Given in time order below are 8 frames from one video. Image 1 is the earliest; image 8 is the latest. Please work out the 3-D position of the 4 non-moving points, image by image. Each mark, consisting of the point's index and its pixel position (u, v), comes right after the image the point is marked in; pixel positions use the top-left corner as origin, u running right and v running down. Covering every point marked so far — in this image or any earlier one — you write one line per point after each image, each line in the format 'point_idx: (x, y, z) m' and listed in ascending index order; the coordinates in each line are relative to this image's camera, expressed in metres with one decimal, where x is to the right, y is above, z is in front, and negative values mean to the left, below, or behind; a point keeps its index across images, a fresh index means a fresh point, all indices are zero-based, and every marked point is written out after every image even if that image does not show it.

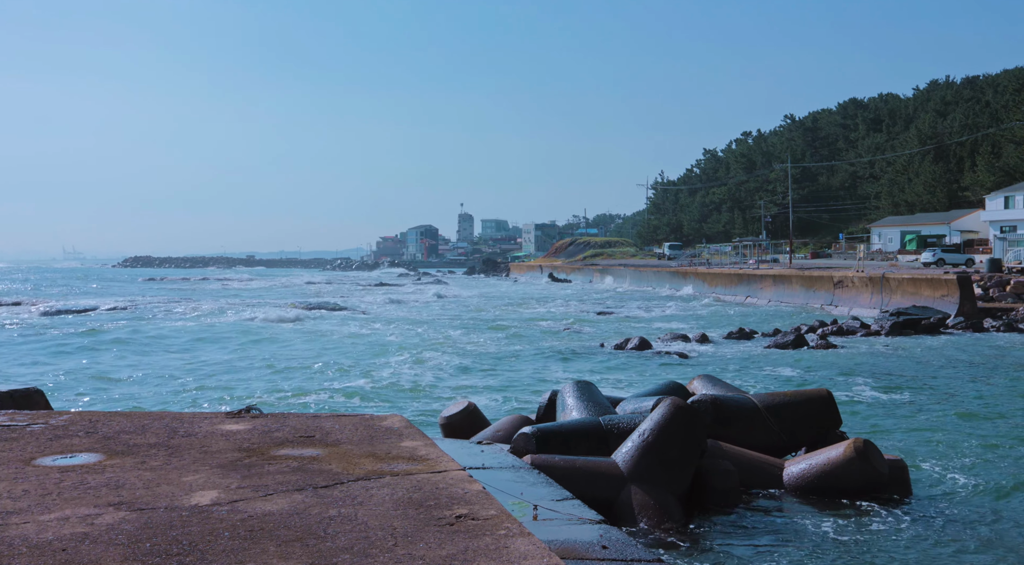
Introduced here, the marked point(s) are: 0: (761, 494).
0: (+2.1, -1.8, +7.9) m
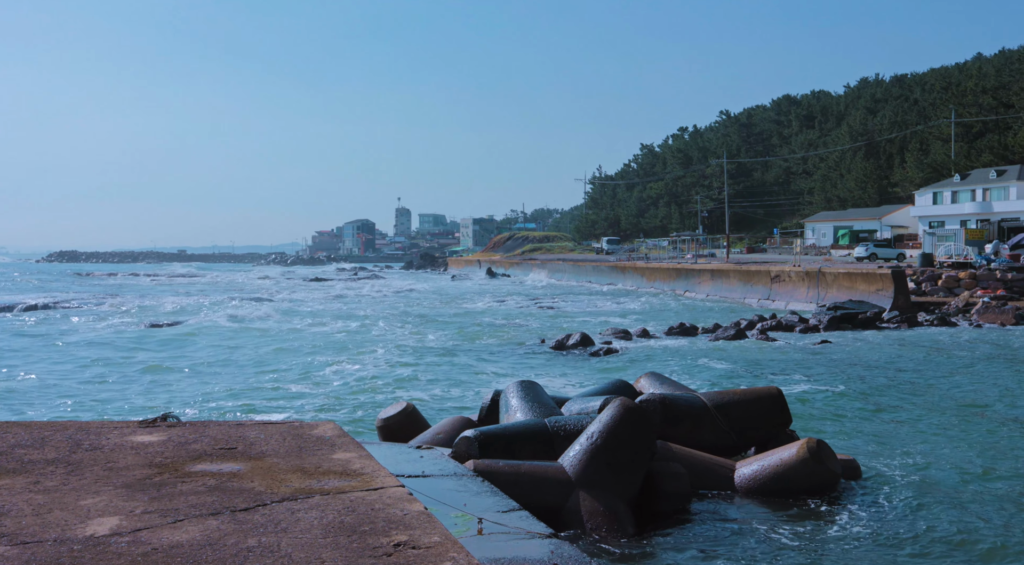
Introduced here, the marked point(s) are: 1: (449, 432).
0: (+1.6, -1.7, +7.7) m
1: (-0.6, -1.4, +8.8) m
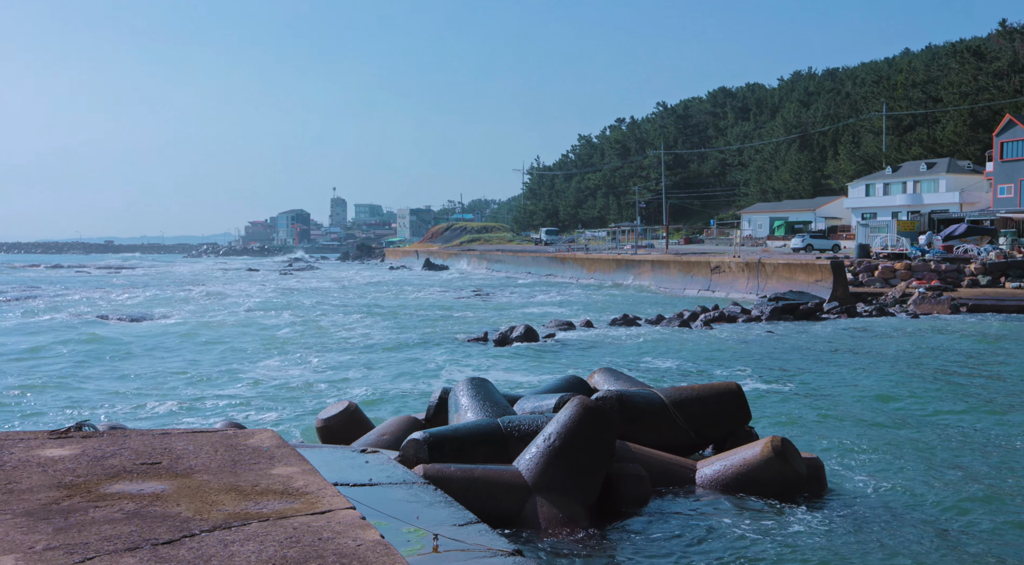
0: (+1.3, -1.7, +7.3) m
1: (-1.0, -1.3, +8.3) m
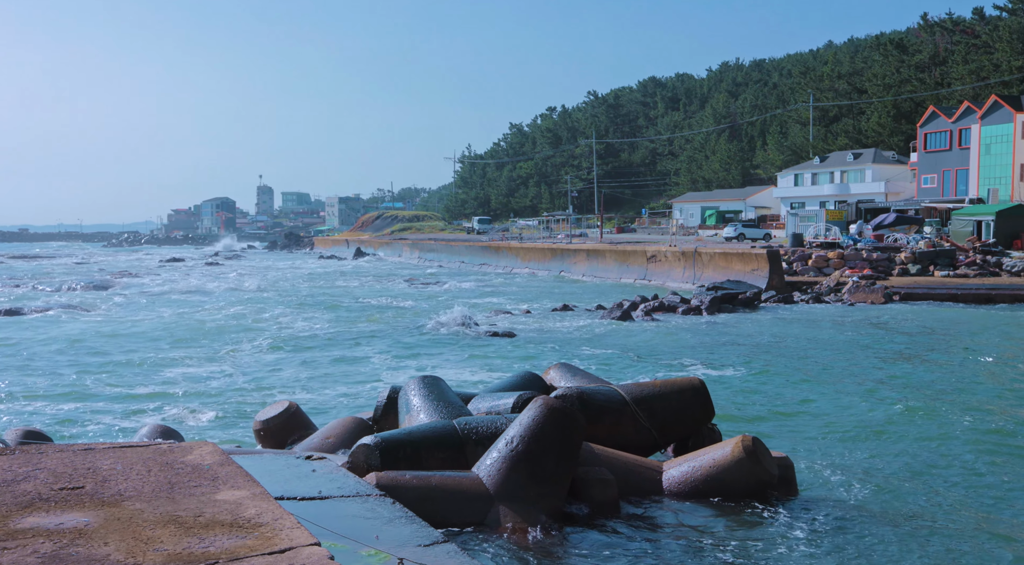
0: (+0.9, -1.6, +6.9) m
1: (-1.4, -1.3, +7.7) m
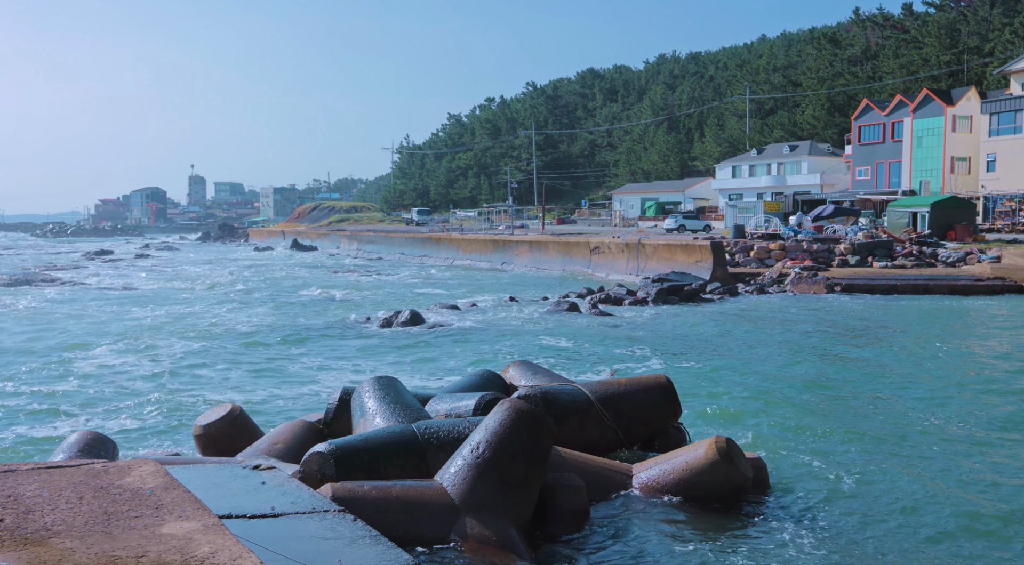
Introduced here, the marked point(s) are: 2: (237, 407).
0: (+0.7, -1.6, +6.6) m
1: (-1.7, -1.2, +7.2) m
2: (-2.3, -1.1, +7.9) m
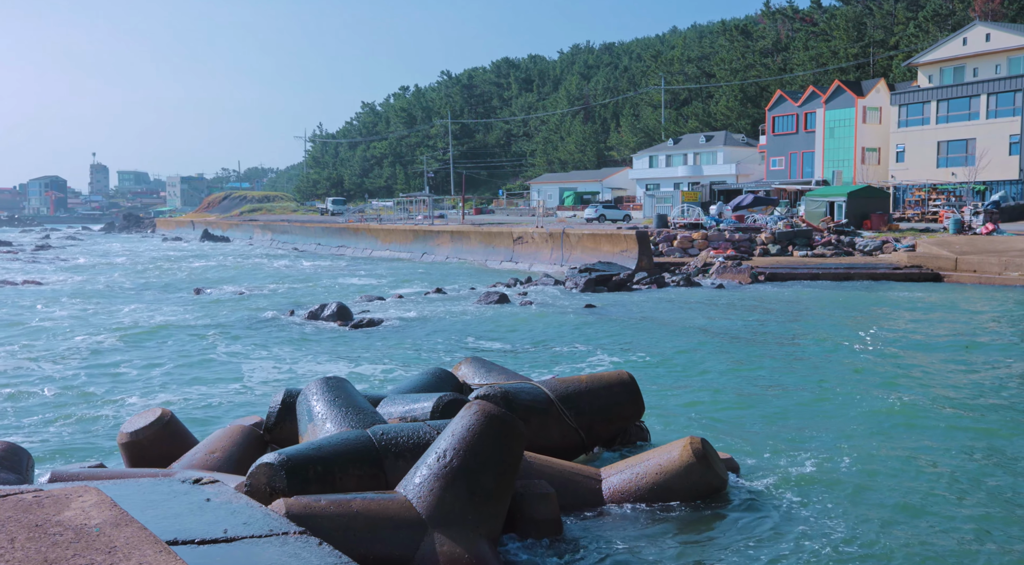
0: (+0.5, -1.5, +6.2) m
1: (-2.0, -1.2, +6.6) m
2: (-2.7, -1.0, +7.2) m
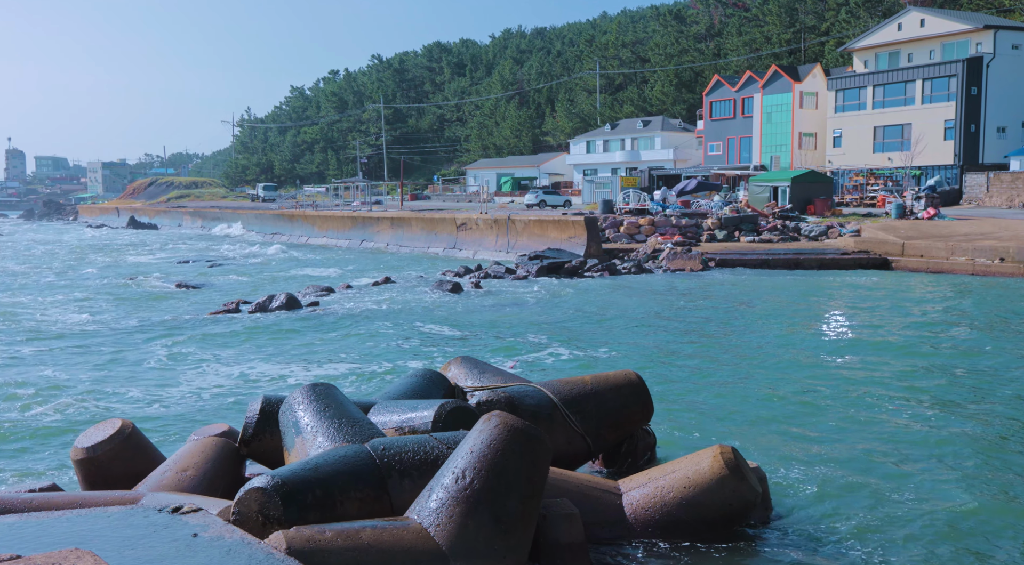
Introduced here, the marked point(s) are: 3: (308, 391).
0: (+0.6, -1.5, +5.6) m
1: (-1.9, -1.2, +5.9) m
2: (-2.6, -1.0, +6.4) m
3: (-1.3, -0.7, +6.1) m
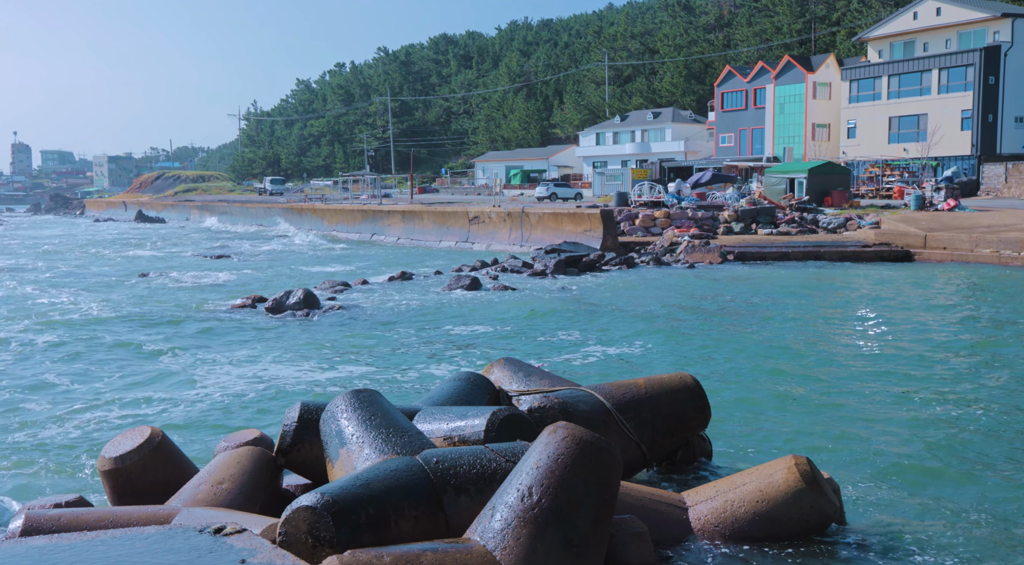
0: (+0.9, -1.5, +5.3) m
1: (-1.6, -1.2, +5.5) m
2: (-2.3, -1.0, +6.1) m
3: (-1.0, -0.7, +5.8) m
